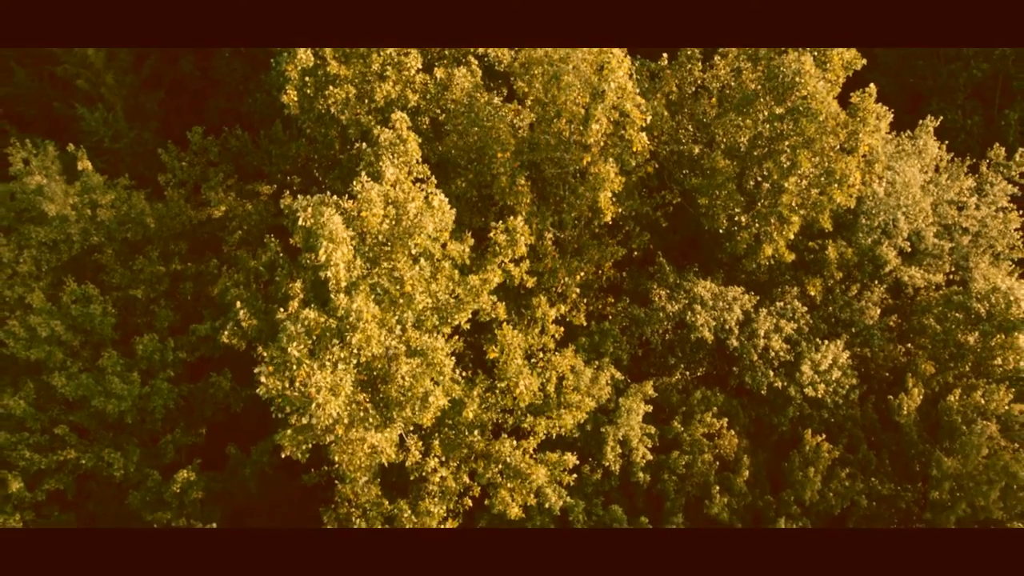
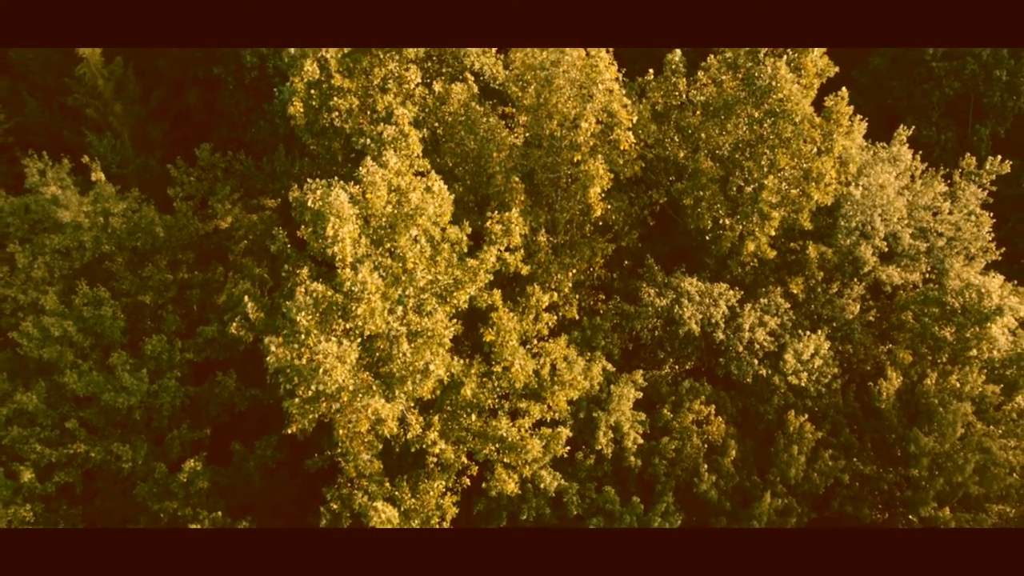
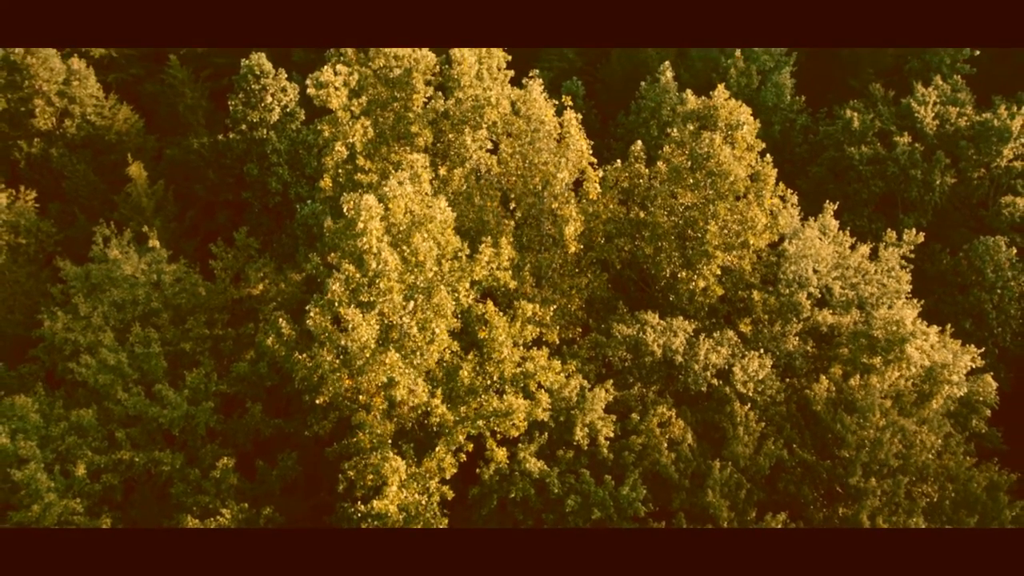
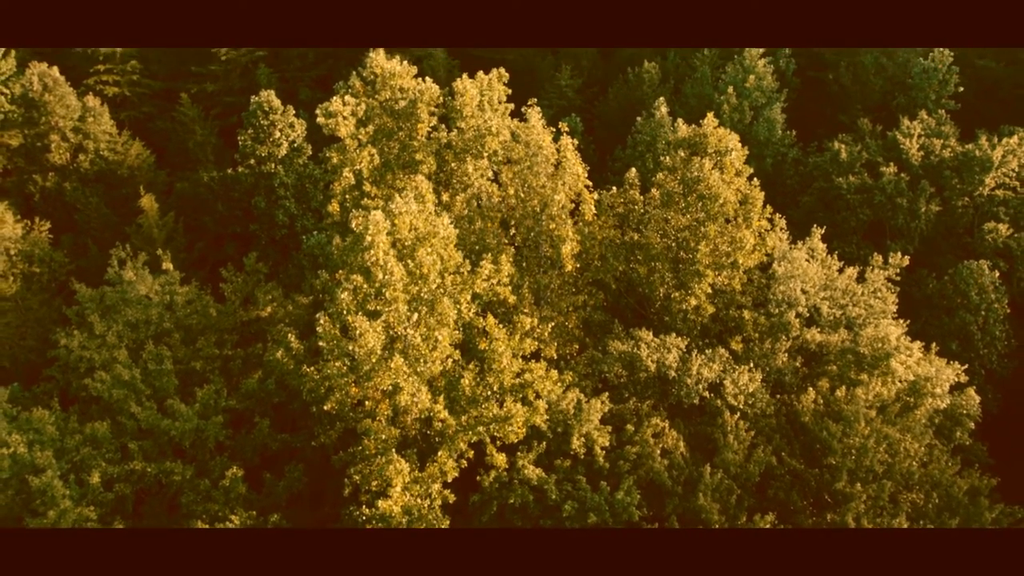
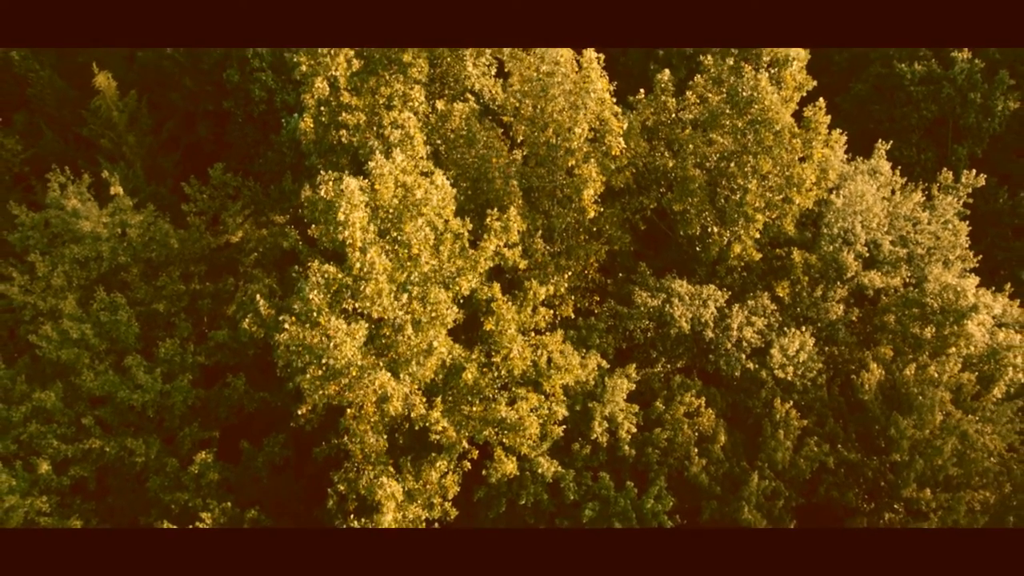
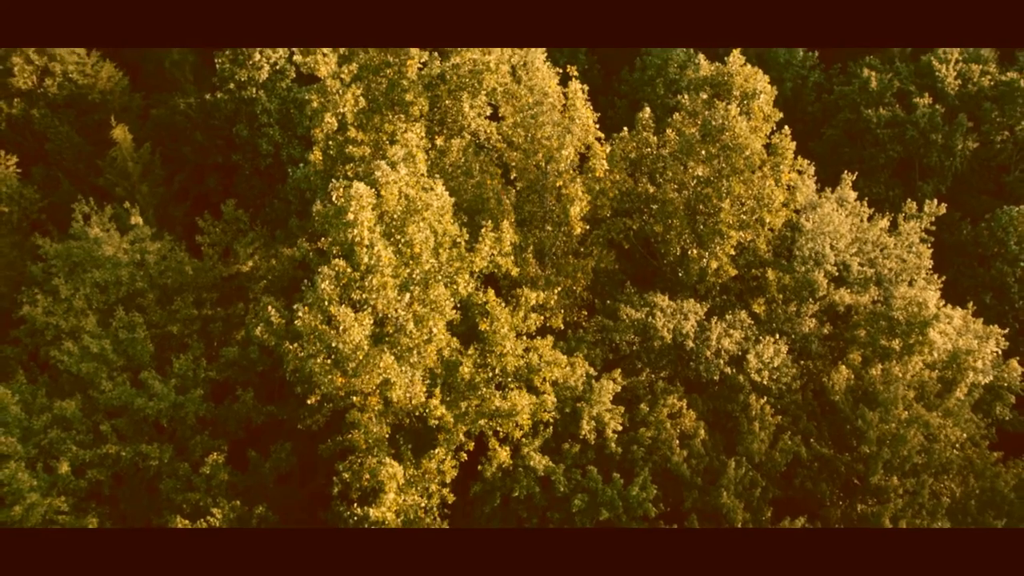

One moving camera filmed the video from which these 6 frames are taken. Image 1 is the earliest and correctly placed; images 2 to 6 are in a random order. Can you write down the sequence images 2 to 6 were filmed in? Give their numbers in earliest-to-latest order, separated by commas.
2, 5, 6, 3, 4
